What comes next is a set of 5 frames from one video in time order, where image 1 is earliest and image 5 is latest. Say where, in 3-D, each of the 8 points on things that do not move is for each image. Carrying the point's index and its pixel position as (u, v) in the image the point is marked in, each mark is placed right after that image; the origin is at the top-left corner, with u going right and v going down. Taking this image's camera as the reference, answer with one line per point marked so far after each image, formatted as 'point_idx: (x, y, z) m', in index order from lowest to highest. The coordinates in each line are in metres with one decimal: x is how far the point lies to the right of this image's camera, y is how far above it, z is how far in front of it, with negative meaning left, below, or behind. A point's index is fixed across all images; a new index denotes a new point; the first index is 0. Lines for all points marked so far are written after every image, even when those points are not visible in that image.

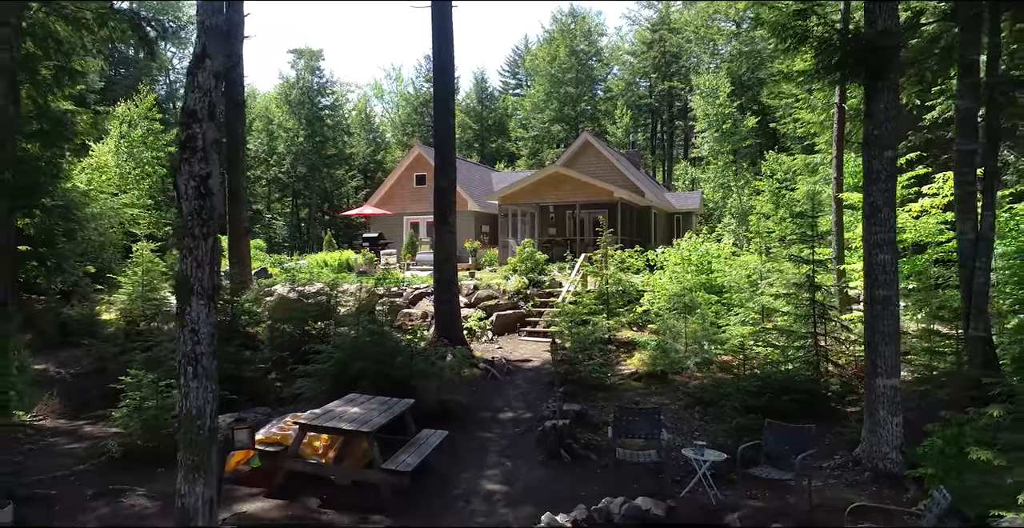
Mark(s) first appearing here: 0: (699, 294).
0: (+3.1, -0.5, +9.9) m
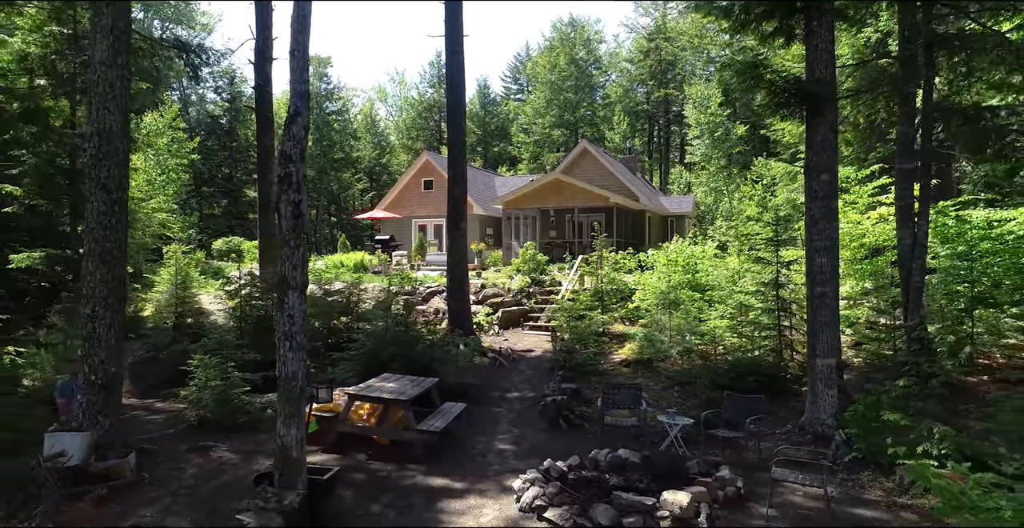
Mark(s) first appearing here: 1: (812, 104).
0: (+3.2, -0.5, +11.2) m
1: (+3.3, +1.7, +6.4) m
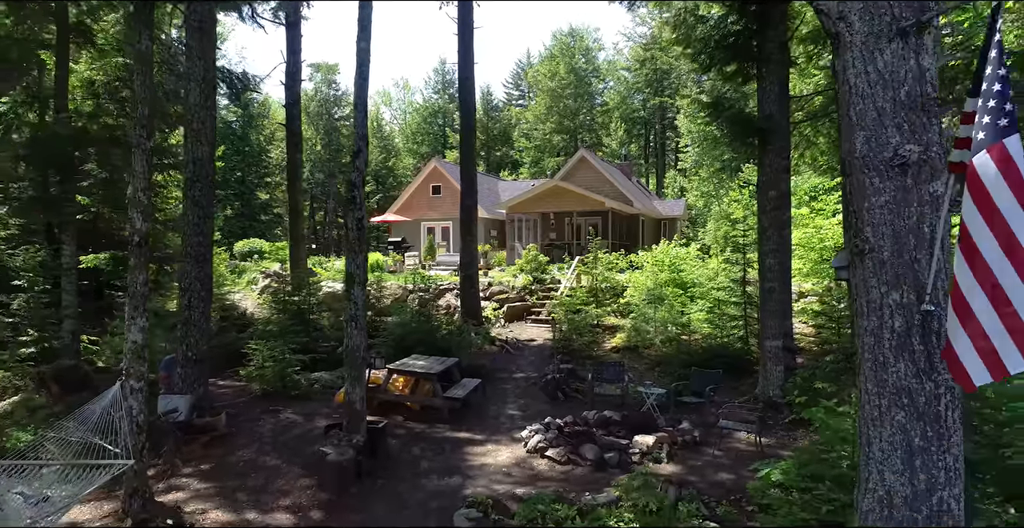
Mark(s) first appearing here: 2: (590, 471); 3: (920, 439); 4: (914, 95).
0: (+3.3, -0.5, +12.7) m
1: (+3.4, +1.7, +7.9) m
2: (+0.8, -2.0, +5.8) m
3: (+2.1, -0.9, +3.1) m
4: (+2.2, +0.9, +3.2) m
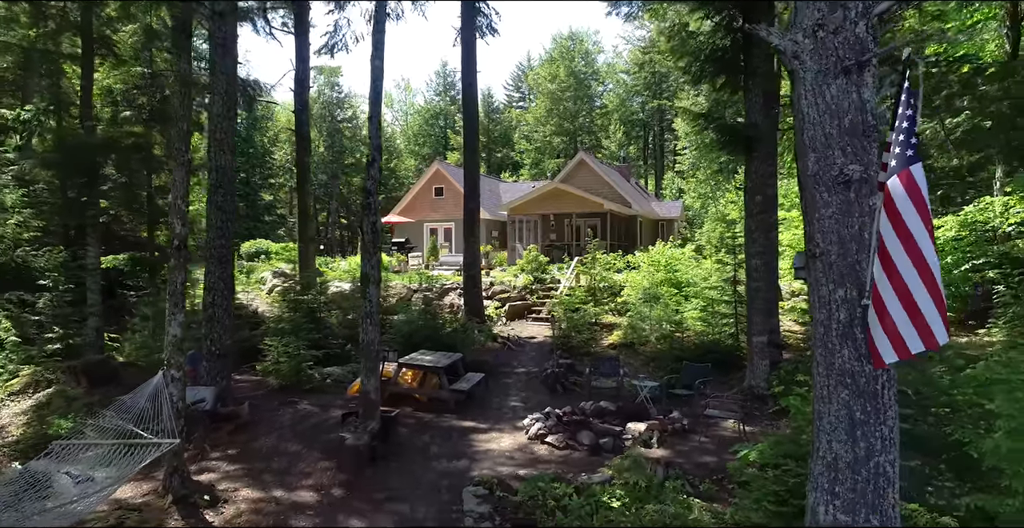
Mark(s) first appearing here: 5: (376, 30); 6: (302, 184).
0: (+3.4, -0.5, +13.2) m
1: (+3.4, +1.7, +8.4) m
2: (+0.8, -2.0, +6.3) m
3: (+2.1, -0.9, +3.6) m
4: (+2.2, +0.9, +3.7) m
5: (-1.6, +2.7, +6.8) m
6: (-5.4, +2.1, +15.1) m
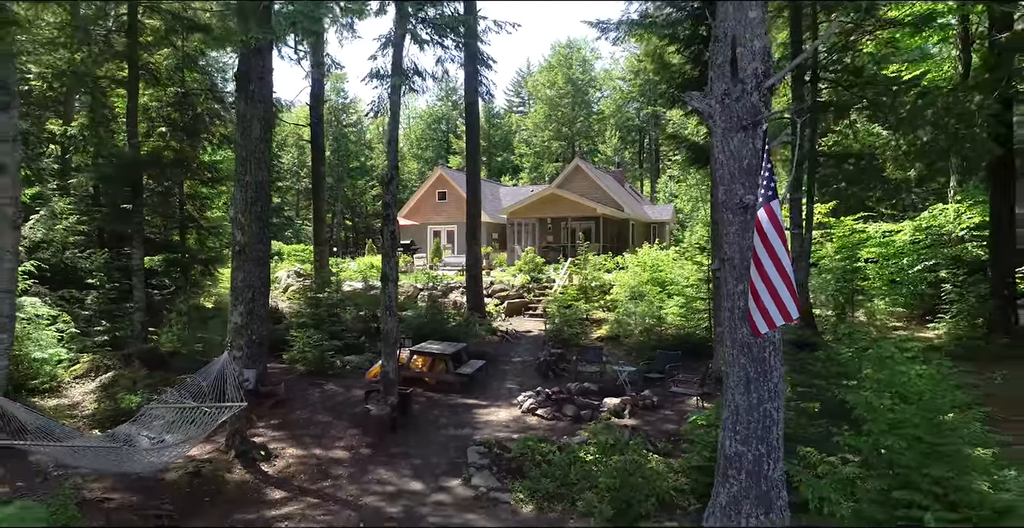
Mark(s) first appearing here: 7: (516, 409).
0: (+3.3, -0.5, +14.5) m
1: (+3.3, +1.7, +9.7) m
2: (+0.7, -2.1, +7.6) m
3: (+2.1, -0.9, +4.9) m
4: (+2.1, +0.9, +5.0) m
5: (-1.6, +2.7, +8.1) m
6: (-5.4, +2.0, +16.4) m
7: (+0.1, -2.1, +8.3) m
